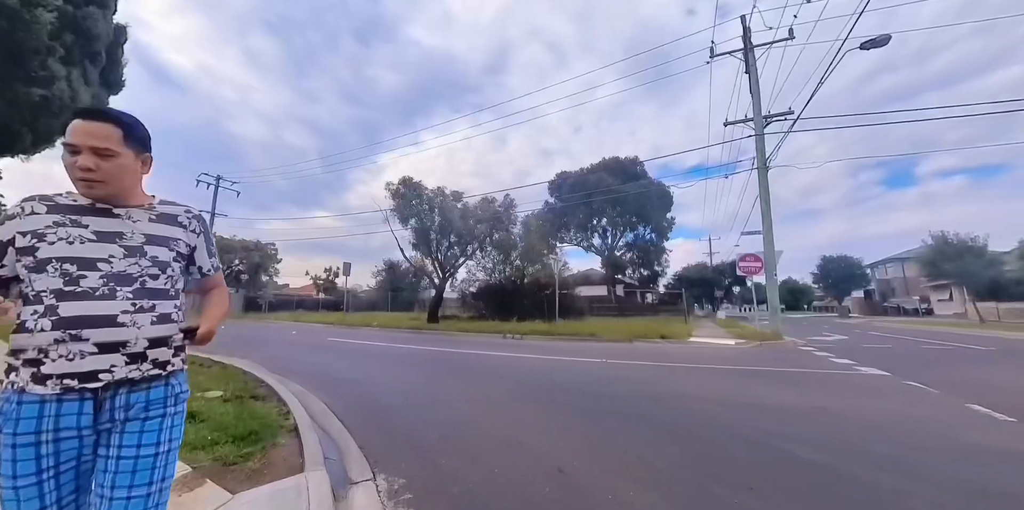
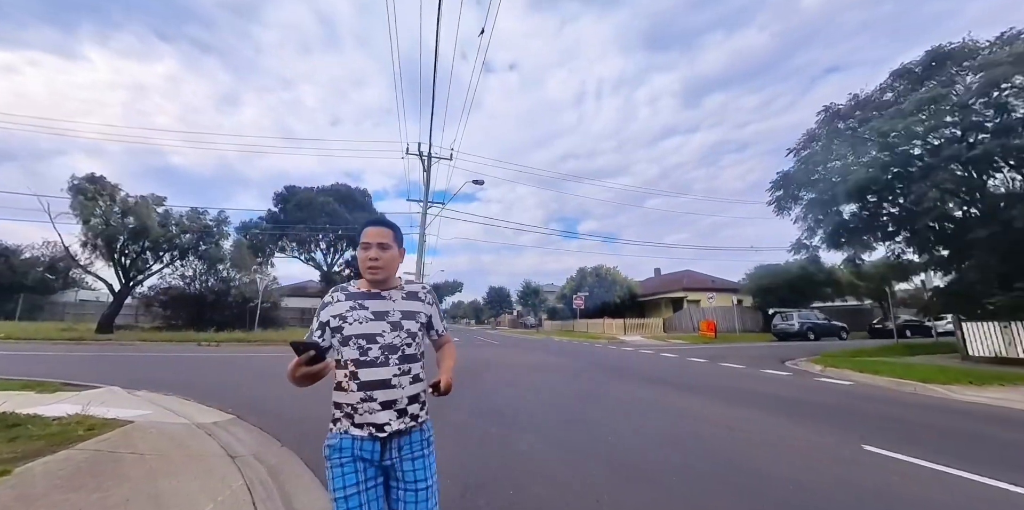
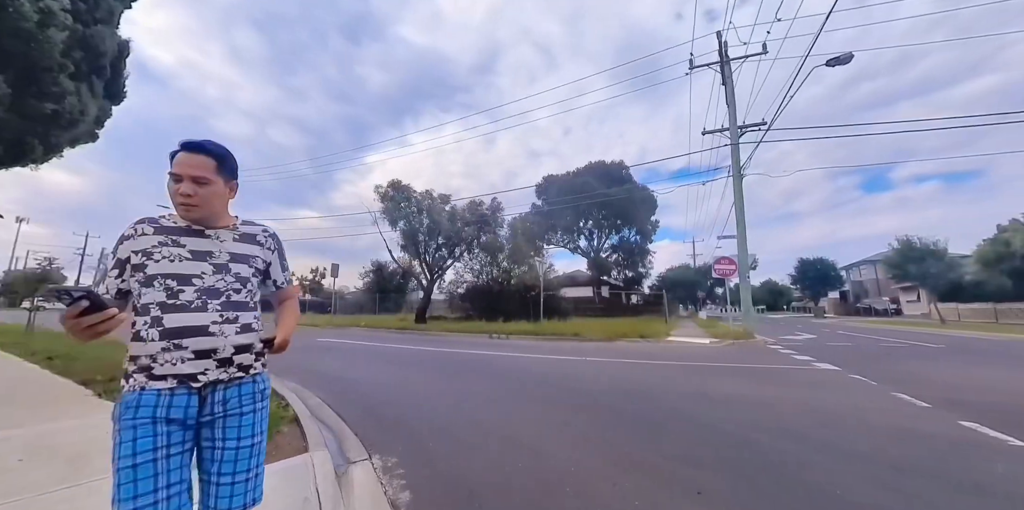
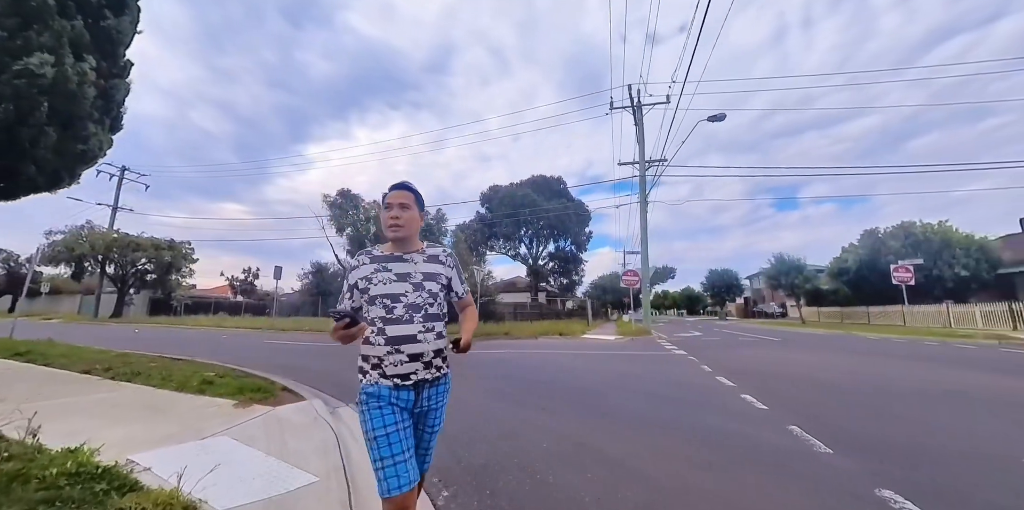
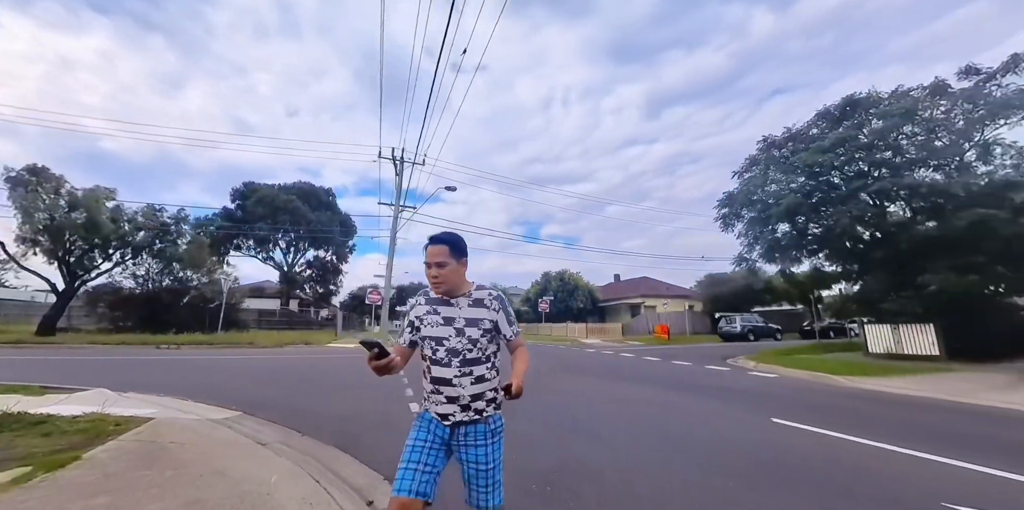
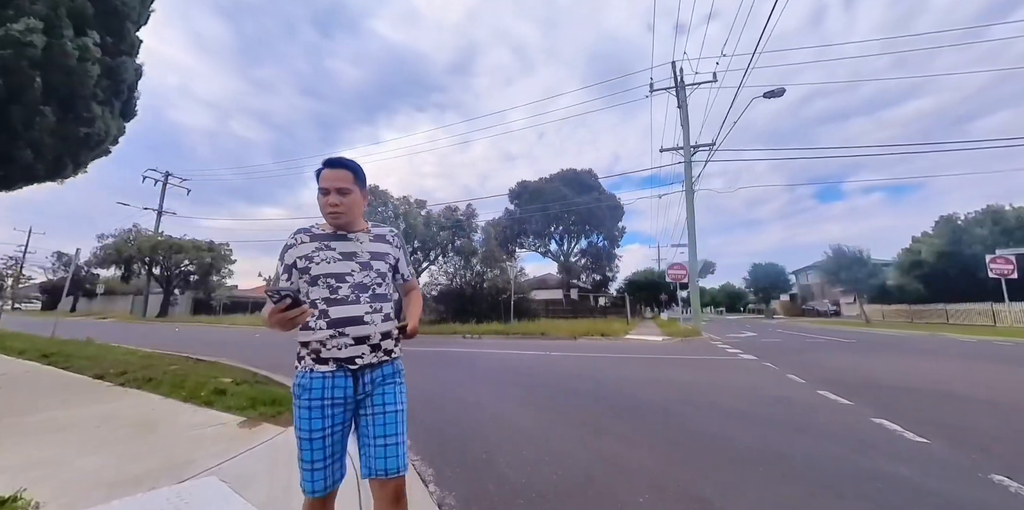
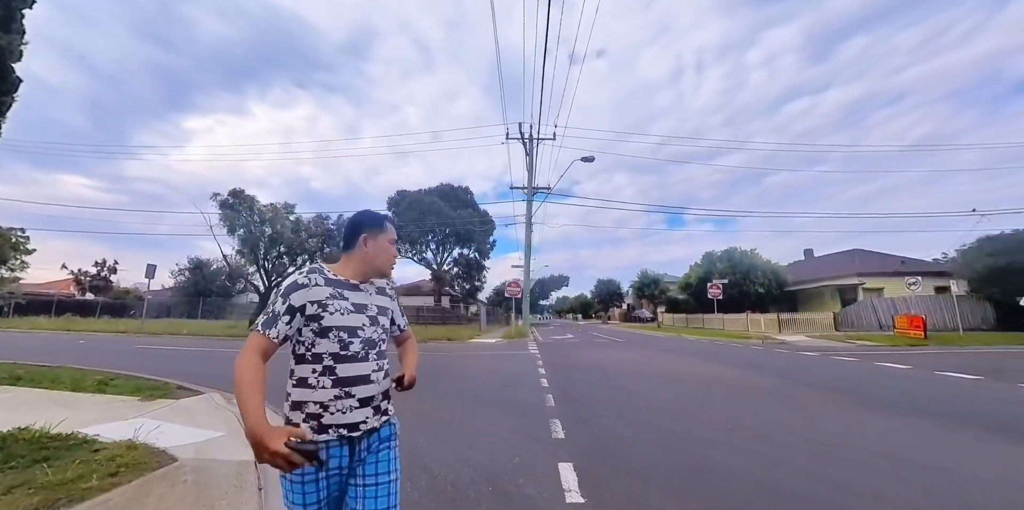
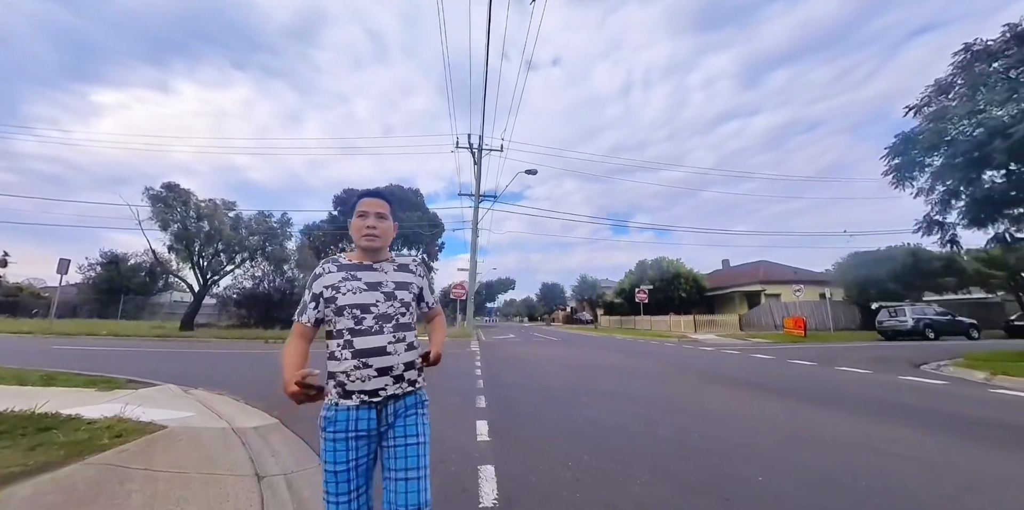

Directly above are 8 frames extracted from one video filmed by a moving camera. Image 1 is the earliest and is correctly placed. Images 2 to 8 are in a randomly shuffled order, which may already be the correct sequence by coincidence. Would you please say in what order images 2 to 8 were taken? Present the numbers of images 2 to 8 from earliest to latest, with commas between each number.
3, 6, 4, 7, 8, 2, 5
